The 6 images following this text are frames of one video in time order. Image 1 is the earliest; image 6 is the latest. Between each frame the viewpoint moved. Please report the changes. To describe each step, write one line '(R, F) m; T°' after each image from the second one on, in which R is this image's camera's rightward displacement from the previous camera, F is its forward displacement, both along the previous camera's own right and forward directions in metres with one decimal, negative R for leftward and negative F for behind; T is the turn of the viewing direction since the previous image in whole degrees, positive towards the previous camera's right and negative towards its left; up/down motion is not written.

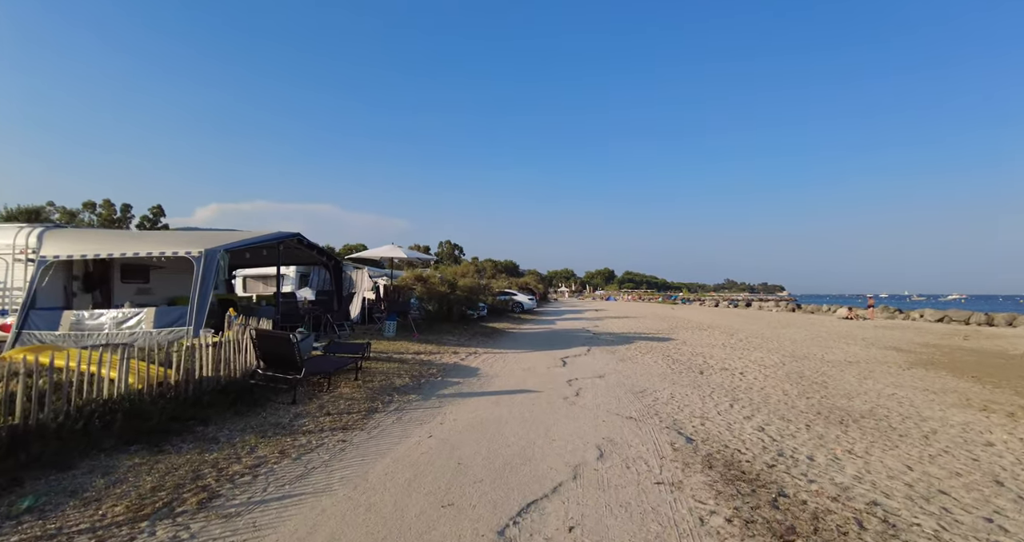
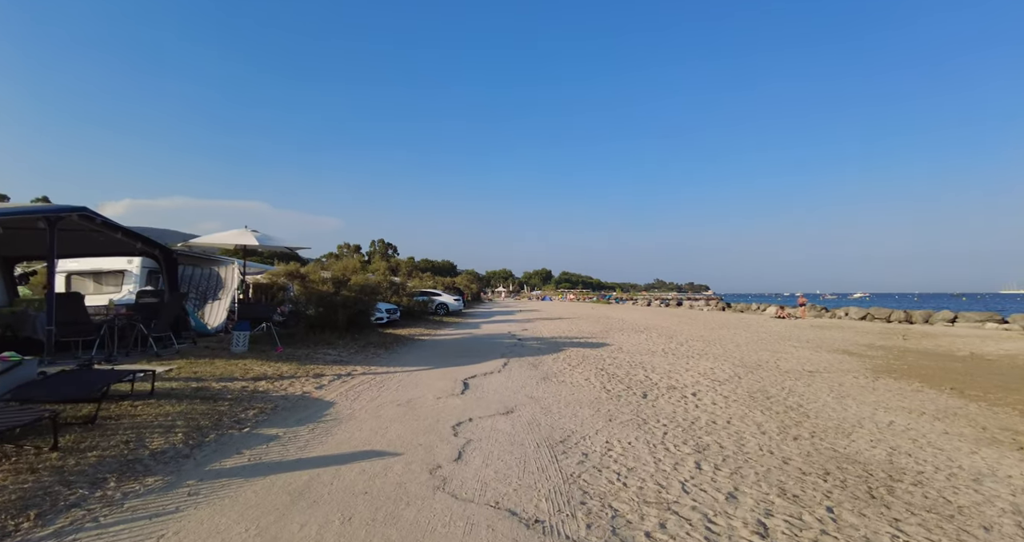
(+1.1, +3.1) m; +8°
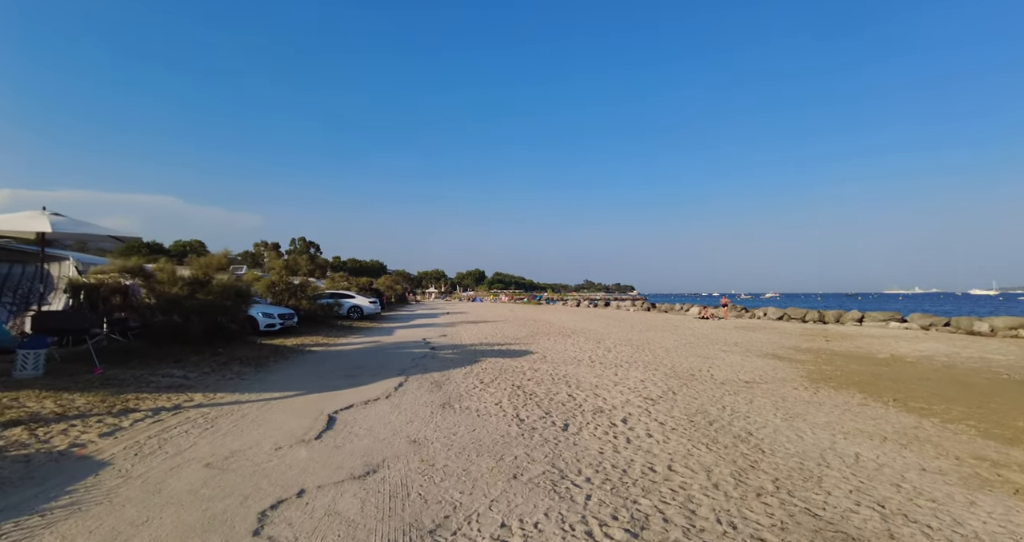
(+0.7, +2.0) m; +9°
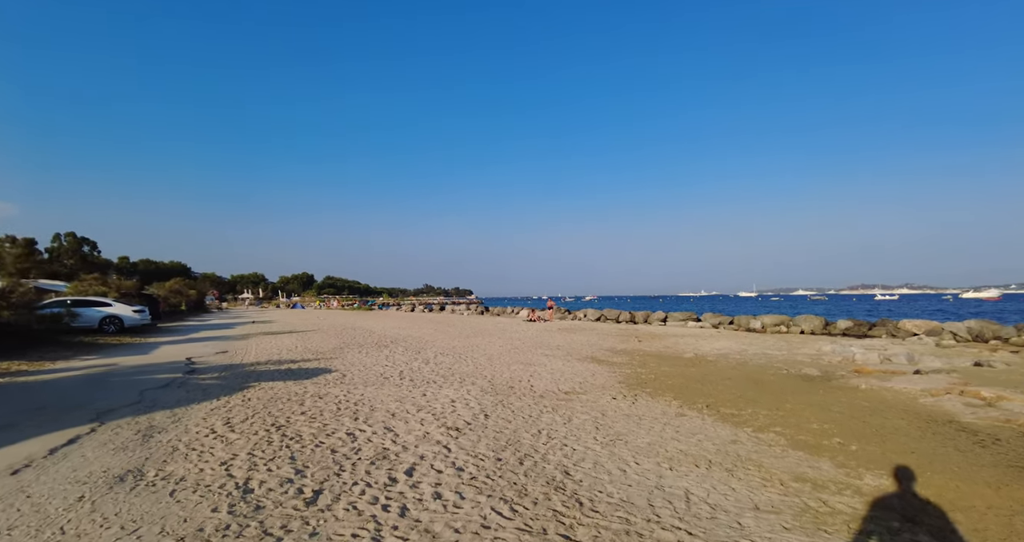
(+1.2, +1.9) m; +20°
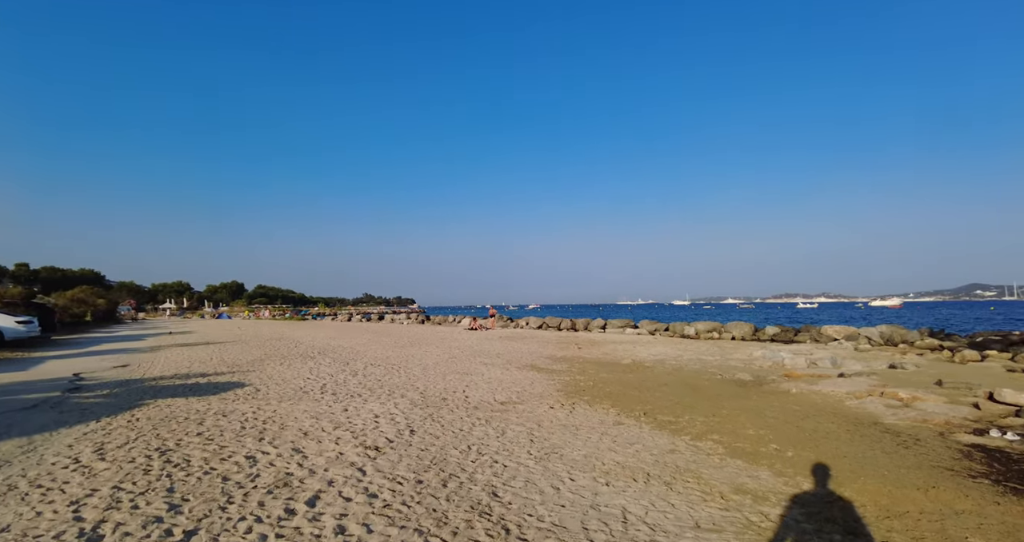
(+0.2, +0.5) m; +7°
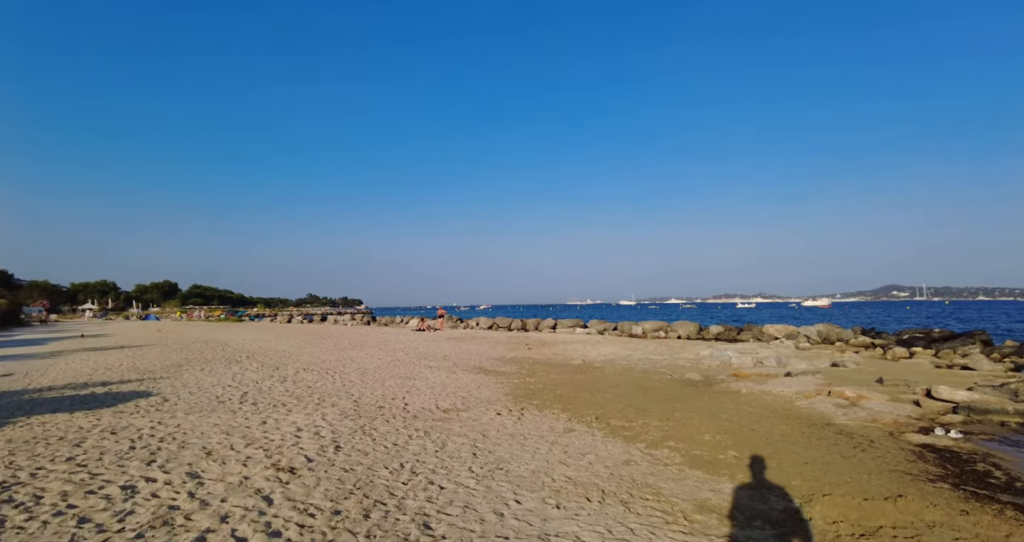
(+0.1, +0.6) m; +6°
